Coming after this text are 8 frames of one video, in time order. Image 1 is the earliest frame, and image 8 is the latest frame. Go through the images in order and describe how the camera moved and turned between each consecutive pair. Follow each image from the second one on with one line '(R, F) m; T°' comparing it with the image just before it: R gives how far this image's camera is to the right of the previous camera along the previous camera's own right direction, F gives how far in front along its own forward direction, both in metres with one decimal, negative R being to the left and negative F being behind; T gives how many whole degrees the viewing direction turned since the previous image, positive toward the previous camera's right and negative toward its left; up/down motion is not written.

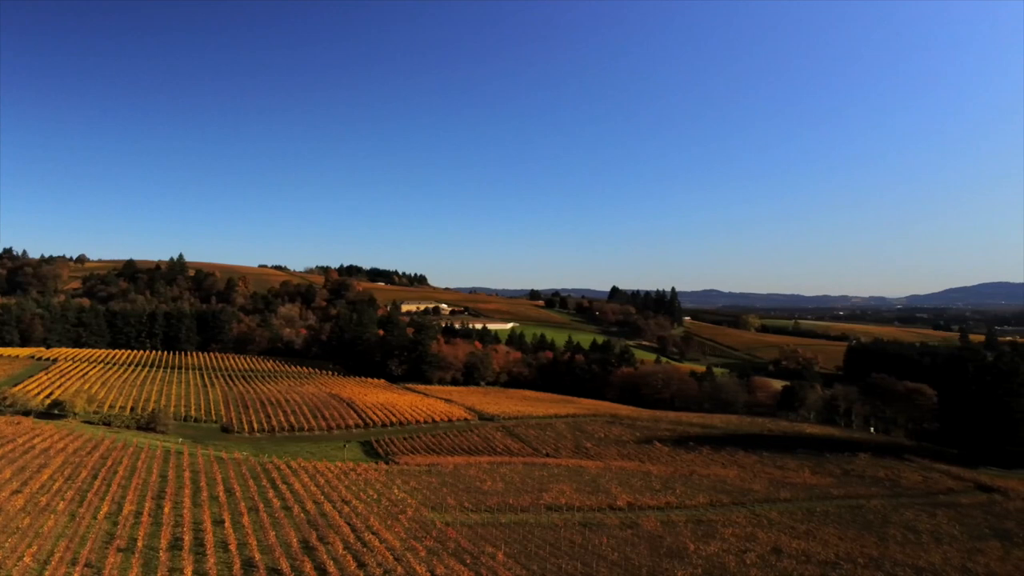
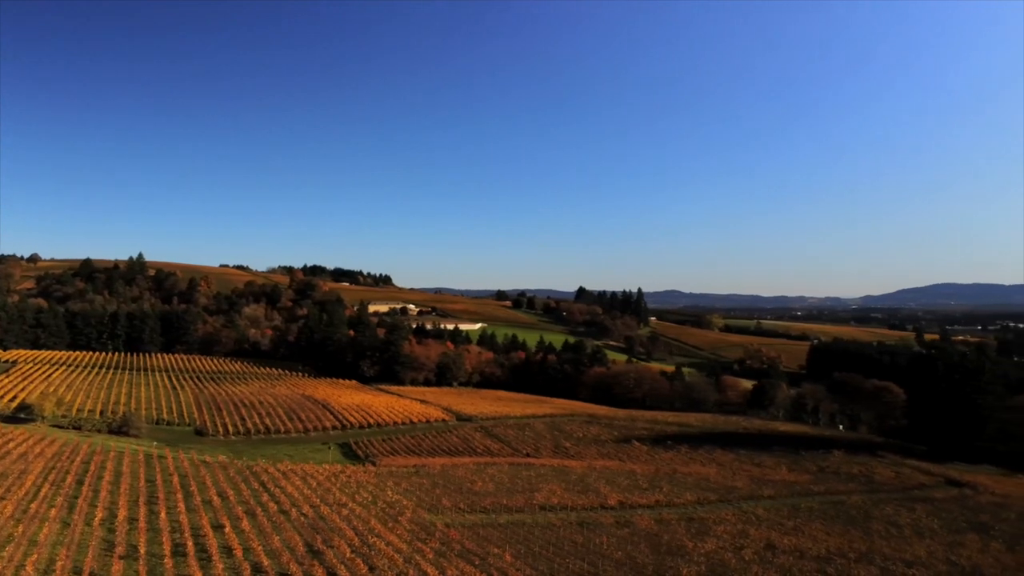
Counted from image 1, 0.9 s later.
(-0.8, +0.2) m; +2°
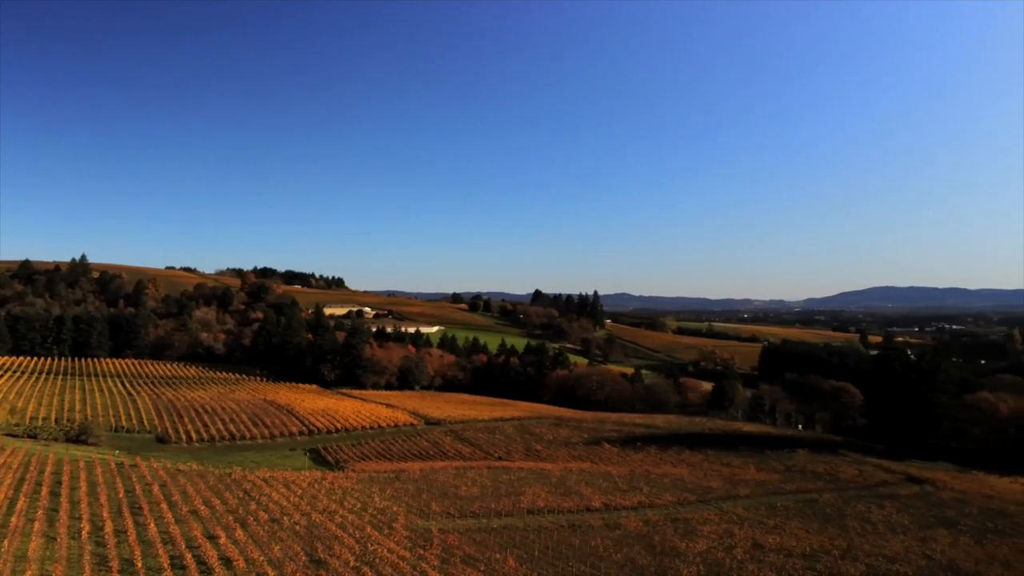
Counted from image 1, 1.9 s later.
(-0.9, +0.2) m; +3°
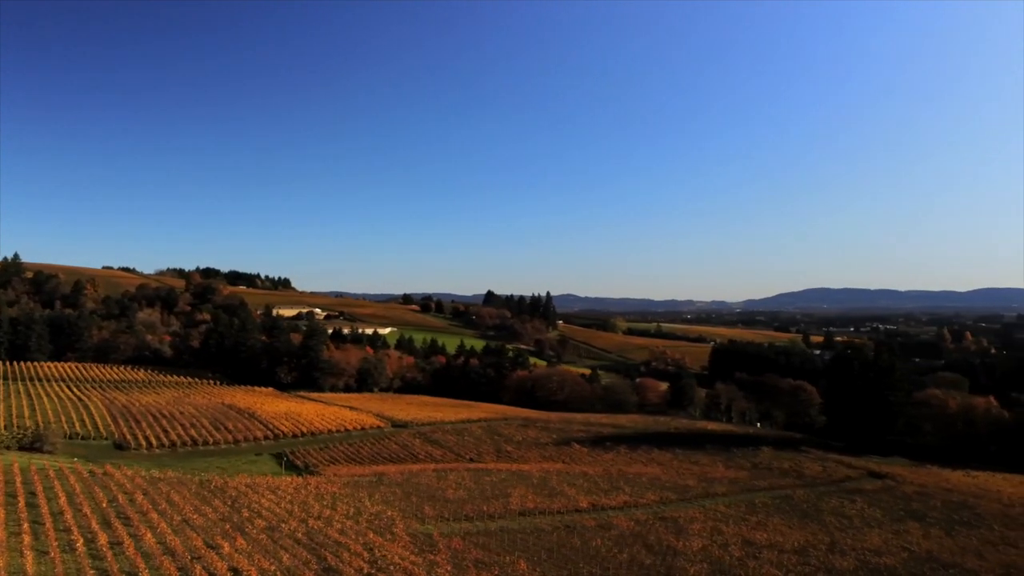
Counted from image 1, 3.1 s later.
(-1.1, +0.2) m; +3°
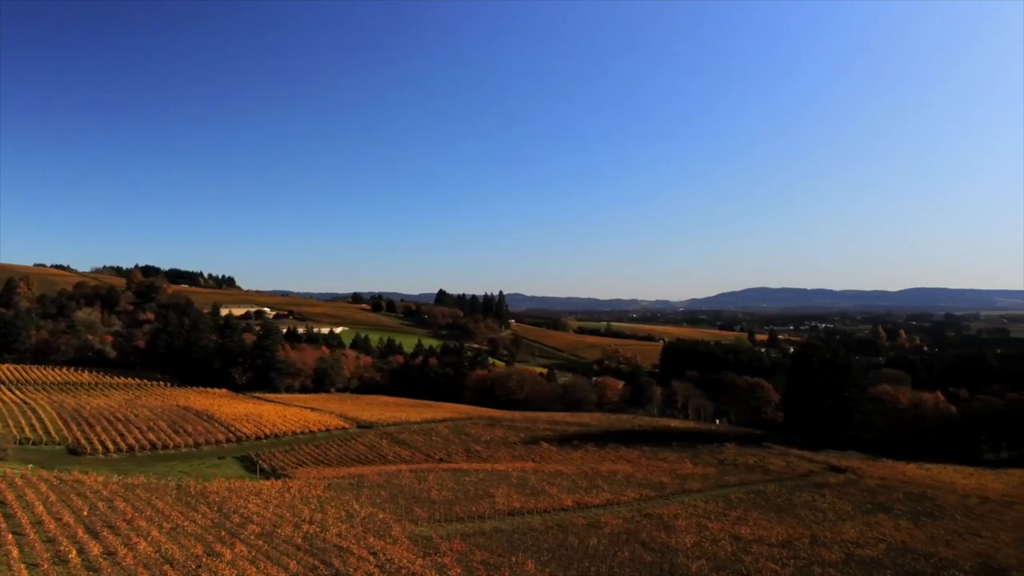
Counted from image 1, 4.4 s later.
(-1.1, +0.2) m; +3°
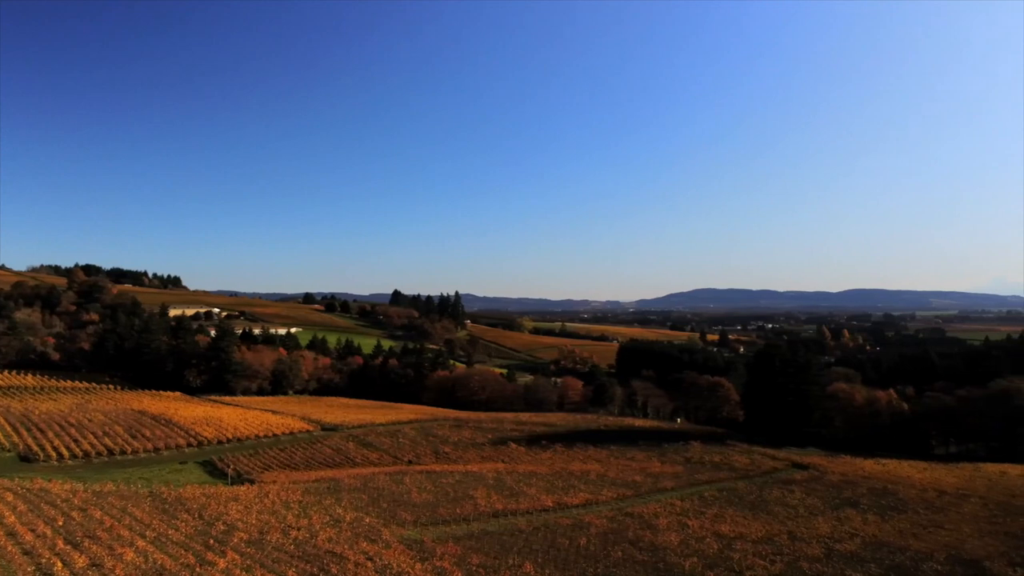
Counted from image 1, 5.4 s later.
(-0.8, +0.1) m; +3°
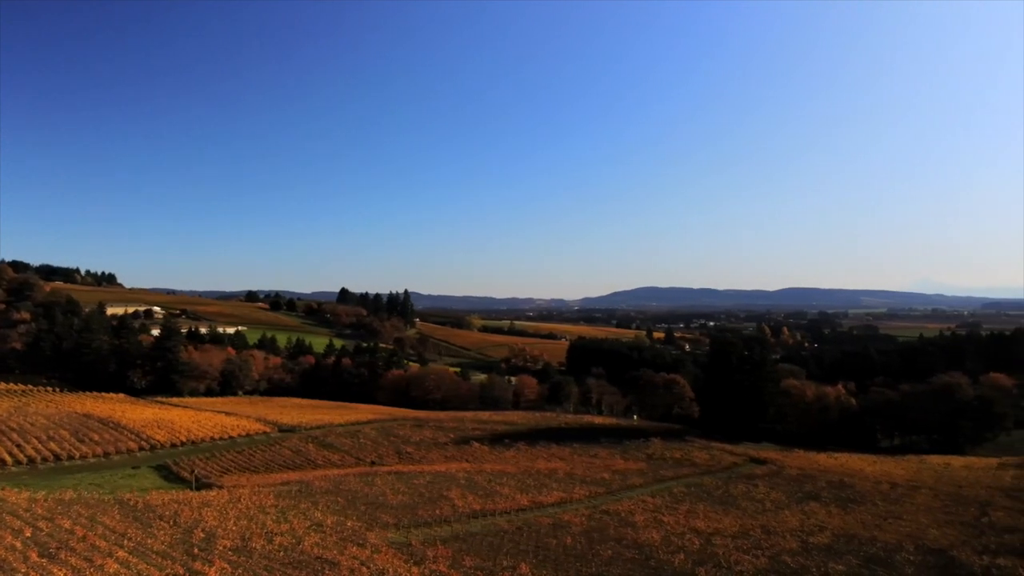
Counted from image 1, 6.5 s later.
(-0.9, +0.1) m; +3°
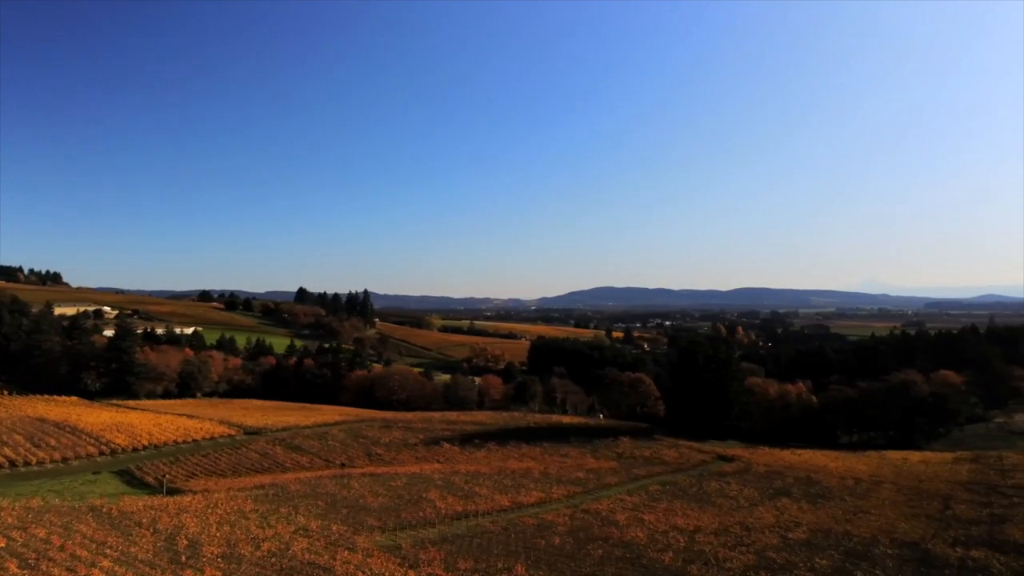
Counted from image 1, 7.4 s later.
(-0.7, 0.0) m; +3°
